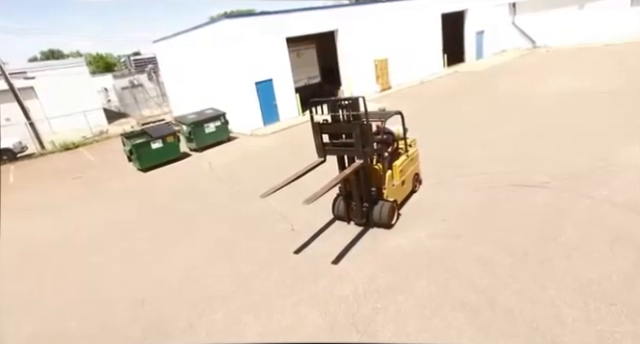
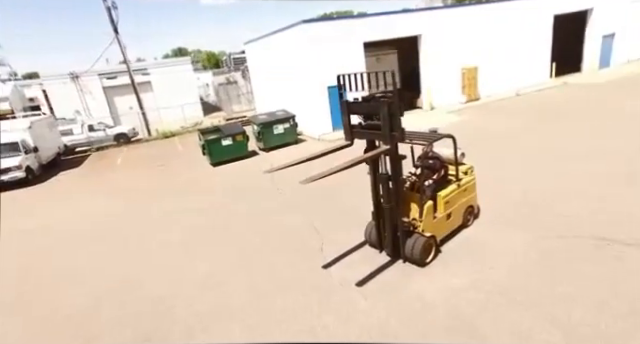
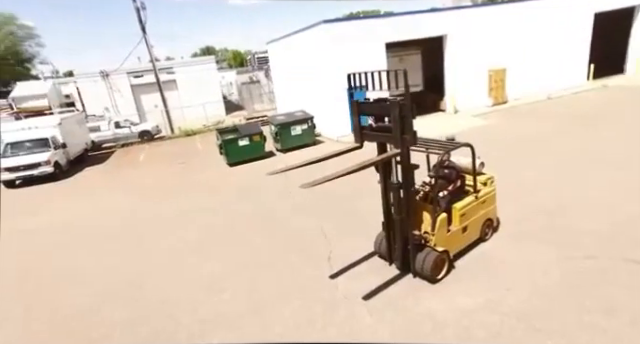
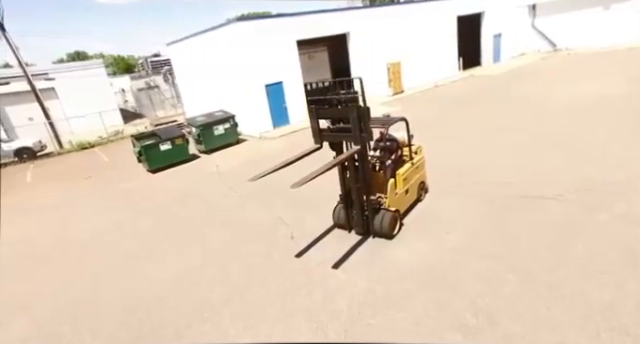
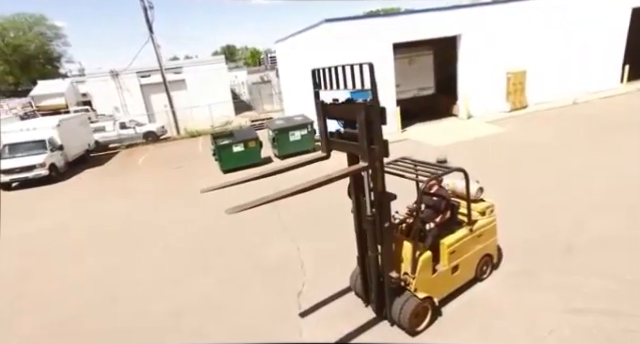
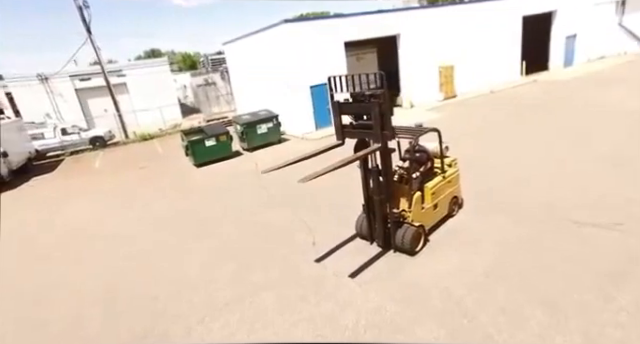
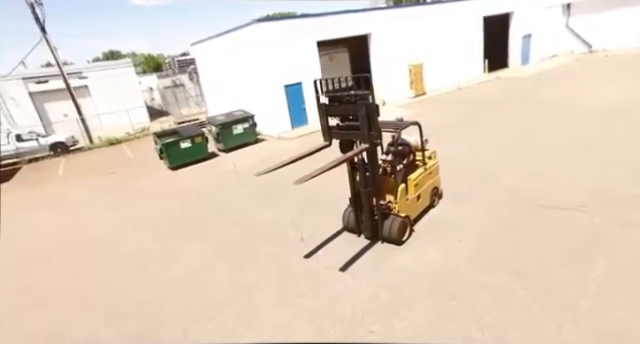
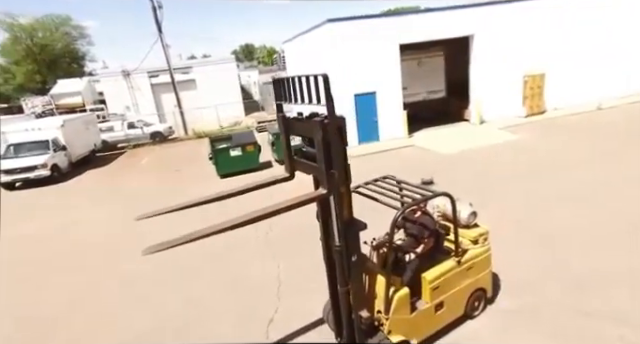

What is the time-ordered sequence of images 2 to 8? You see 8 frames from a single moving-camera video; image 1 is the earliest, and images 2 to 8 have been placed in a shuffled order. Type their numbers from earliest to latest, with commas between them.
4, 7, 6, 2, 3, 5, 8
